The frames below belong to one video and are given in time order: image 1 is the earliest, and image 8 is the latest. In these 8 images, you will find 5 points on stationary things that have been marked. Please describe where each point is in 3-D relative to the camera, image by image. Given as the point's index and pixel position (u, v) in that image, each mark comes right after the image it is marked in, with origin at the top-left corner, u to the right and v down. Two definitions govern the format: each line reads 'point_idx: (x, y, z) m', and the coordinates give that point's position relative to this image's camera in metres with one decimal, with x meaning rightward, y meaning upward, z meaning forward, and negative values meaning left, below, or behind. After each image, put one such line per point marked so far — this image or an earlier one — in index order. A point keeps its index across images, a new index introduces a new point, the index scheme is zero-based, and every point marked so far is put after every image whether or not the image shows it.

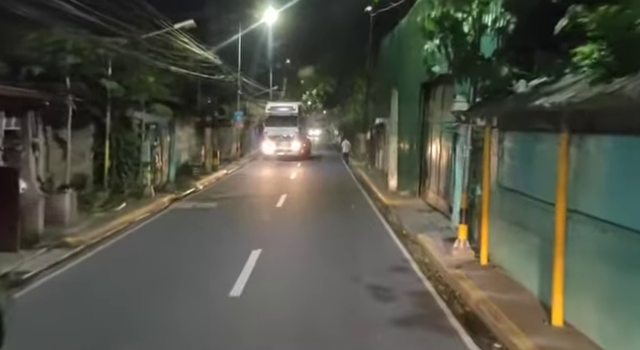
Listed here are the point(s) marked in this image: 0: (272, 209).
0: (-1.5, -1.0, +18.9) m
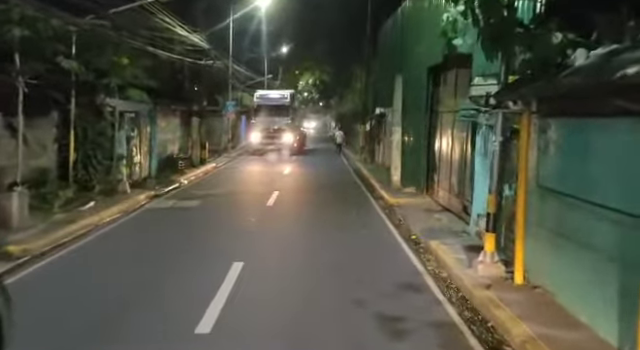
0: (-1.6, -0.9, +16.9) m
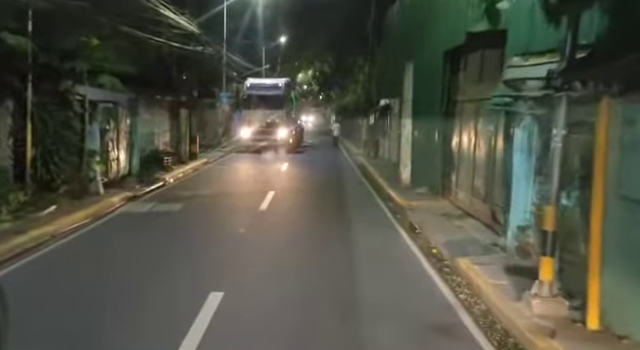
0: (-1.6, -0.9, +14.6) m
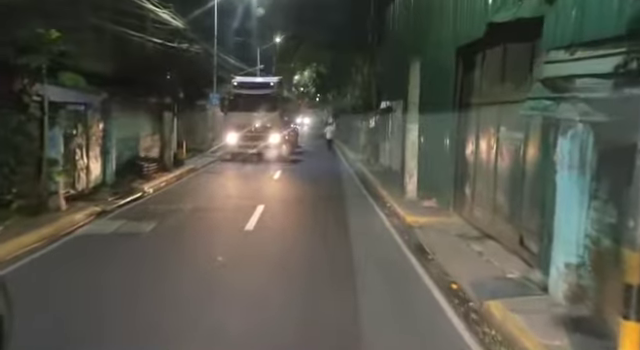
0: (-1.7, -1.2, +12.7) m
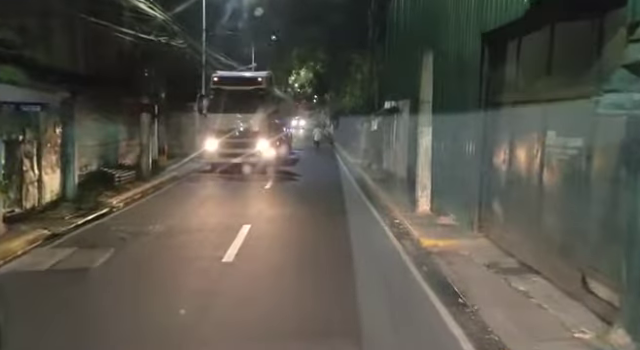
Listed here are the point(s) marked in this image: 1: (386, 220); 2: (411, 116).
0: (-1.7, -1.4, +10.2) m
1: (+1.6, -1.1, +14.9) m
2: (+2.8, +1.8, +18.4) m
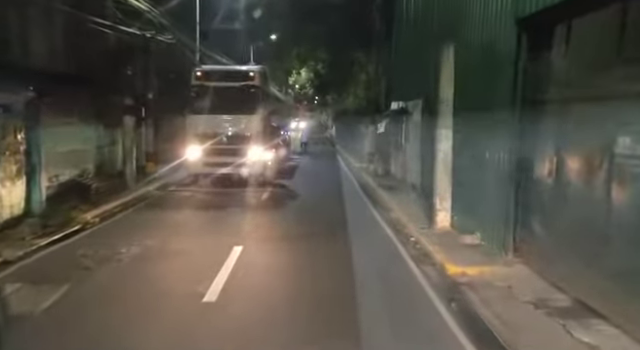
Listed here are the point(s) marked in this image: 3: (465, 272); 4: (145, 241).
0: (-1.7, -1.6, +8.3) m
1: (+1.7, -1.3, +12.9) m
2: (+2.9, +1.6, +16.5) m
3: (+2.3, -1.5, +9.5) m
4: (-3.3, -1.2, +11.3) m
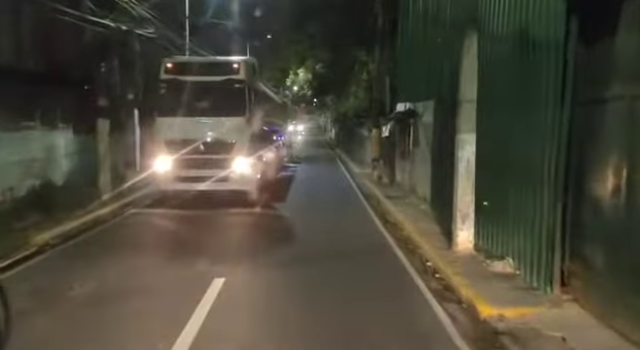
0: (-1.7, -1.9, +6.3) m
1: (+1.7, -1.5, +10.9) m
2: (+2.9, +1.3, +14.5) m
3: (+2.3, -1.7, +7.5) m
4: (-3.3, -1.4, +9.3) m
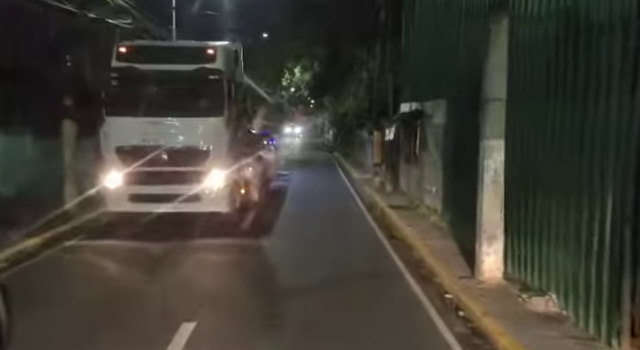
0: (-1.7, -2.1, +4.4) m
1: (+1.6, -1.7, +9.0) m
2: (+2.8, +1.1, +12.7) m
3: (+2.2, -1.9, +5.6) m
4: (-3.3, -1.6, +7.4) m
